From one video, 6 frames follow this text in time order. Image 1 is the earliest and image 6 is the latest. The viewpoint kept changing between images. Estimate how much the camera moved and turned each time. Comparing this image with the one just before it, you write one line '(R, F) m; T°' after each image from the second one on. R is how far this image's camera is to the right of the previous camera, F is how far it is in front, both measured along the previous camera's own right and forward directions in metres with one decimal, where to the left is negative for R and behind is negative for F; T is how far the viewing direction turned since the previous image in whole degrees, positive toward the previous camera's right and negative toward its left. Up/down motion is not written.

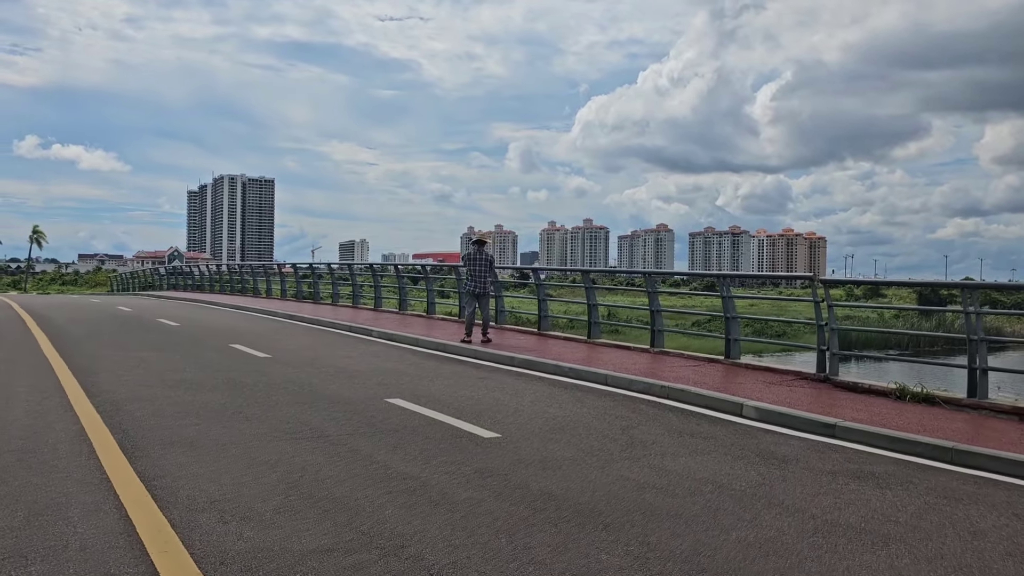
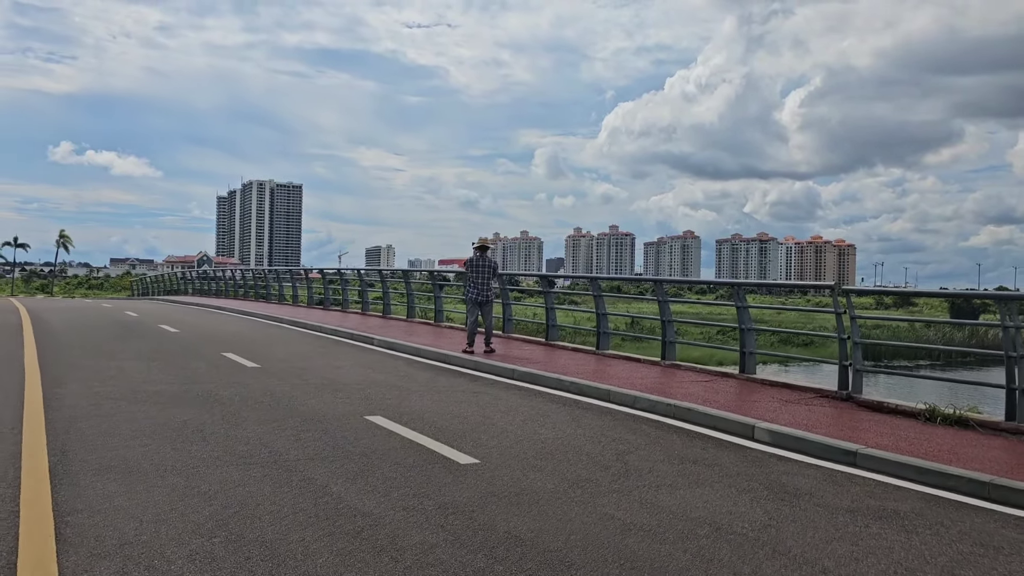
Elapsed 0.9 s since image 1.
(+0.3, +0.7) m; -2°
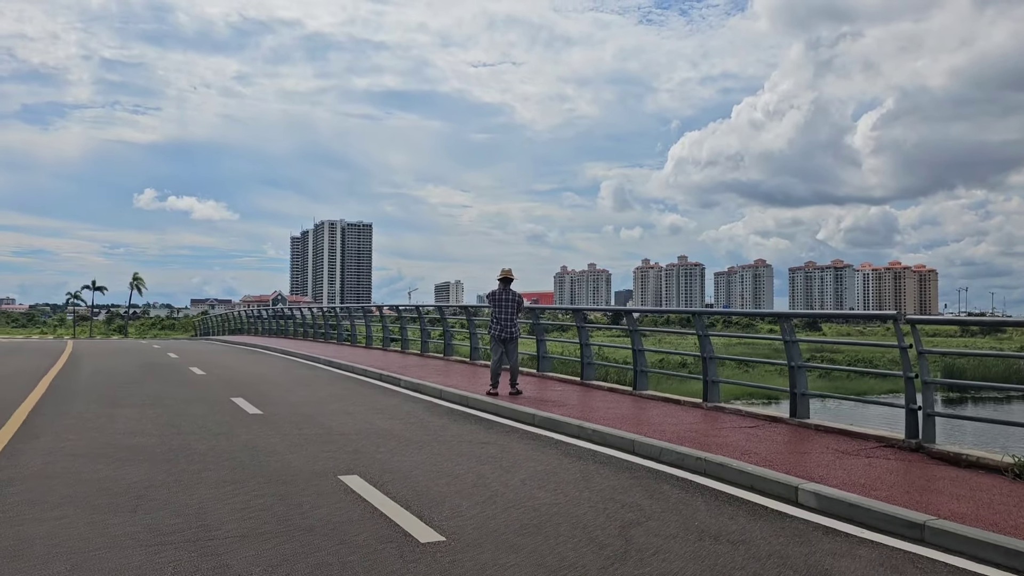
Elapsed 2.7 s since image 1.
(+0.6, +1.0) m; -5°
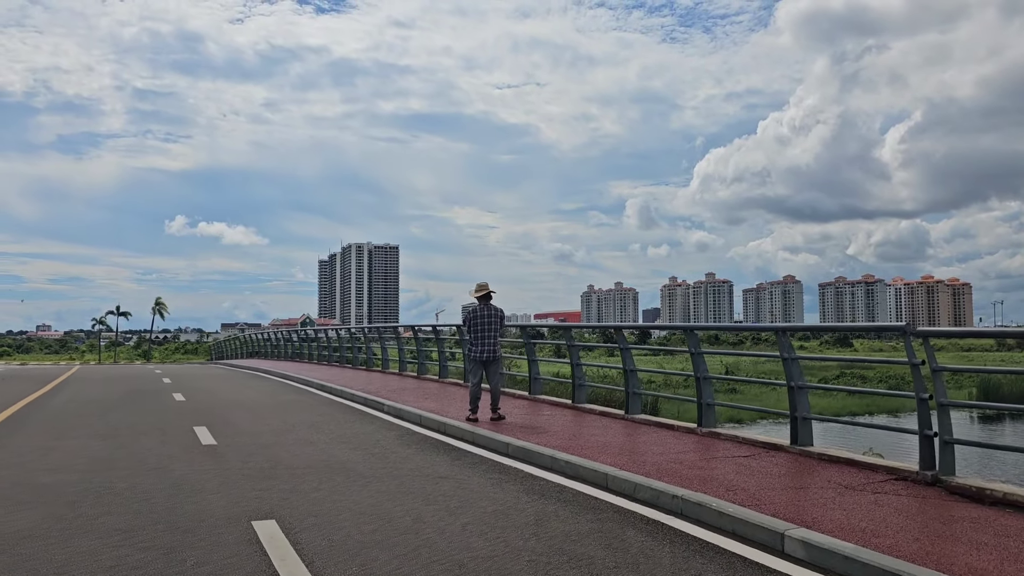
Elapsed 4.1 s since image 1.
(+0.6, +0.9) m; -2°
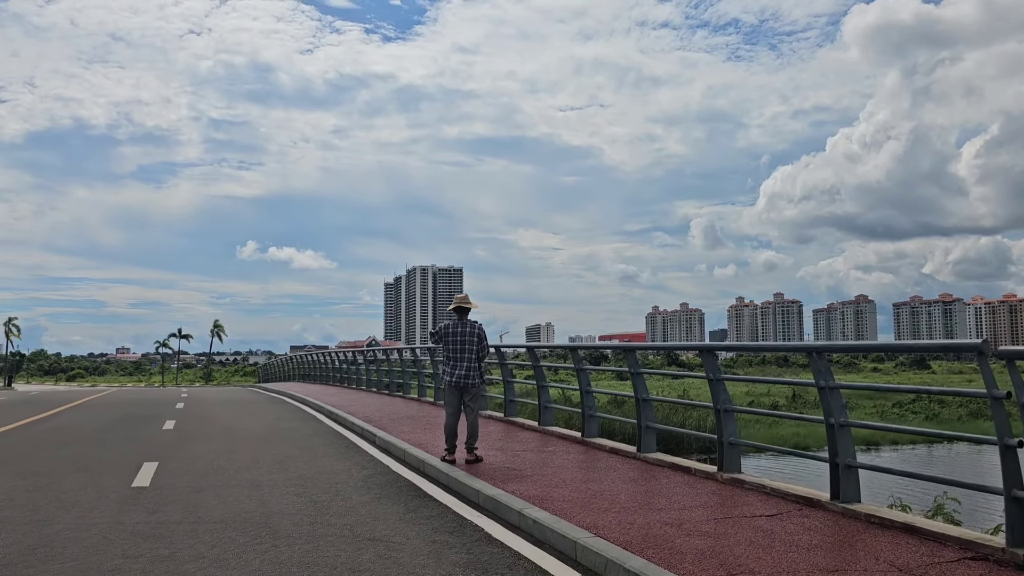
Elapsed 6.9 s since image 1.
(+0.8, +1.6) m; -4°
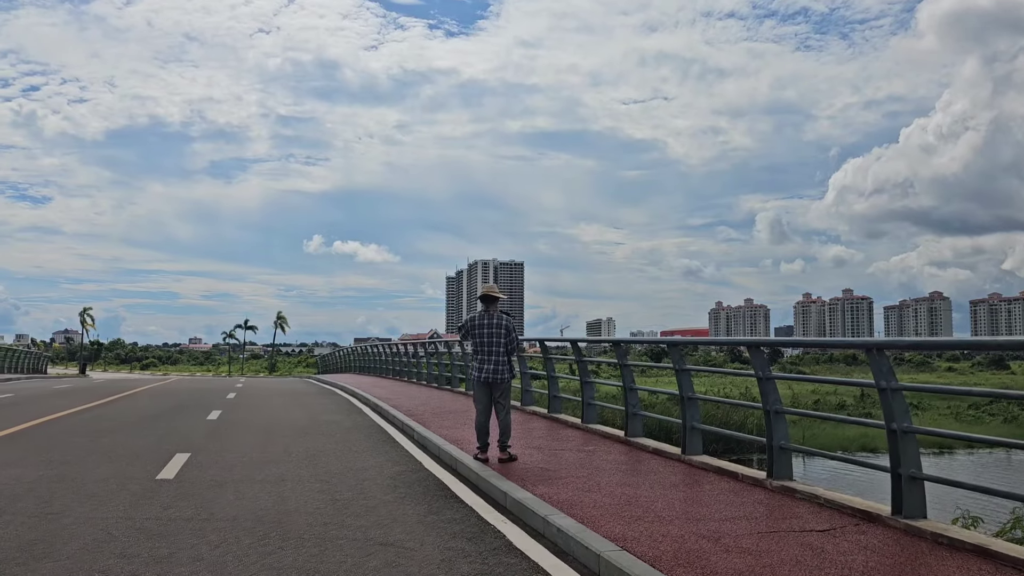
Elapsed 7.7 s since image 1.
(+0.2, +0.5) m; -4°
